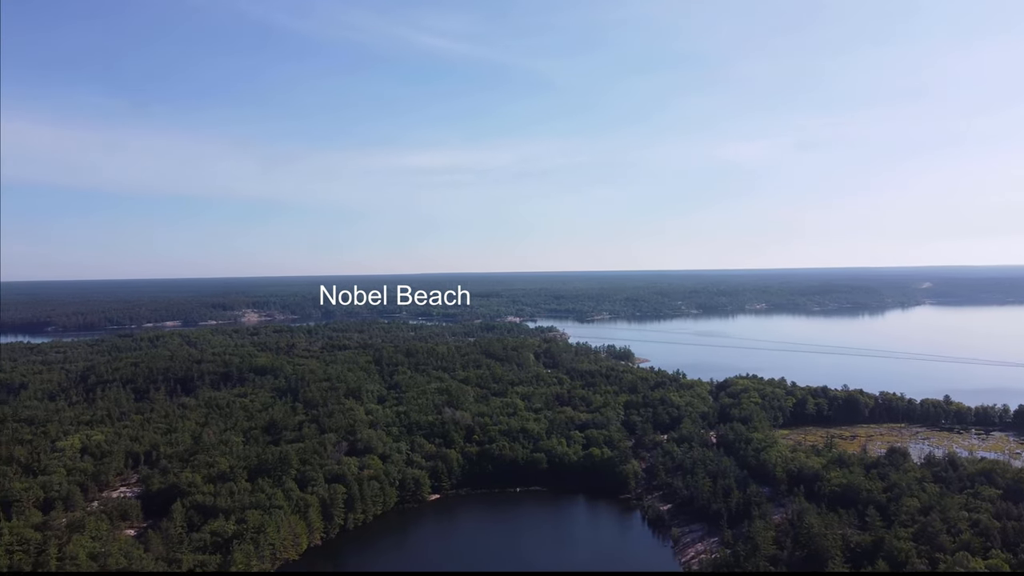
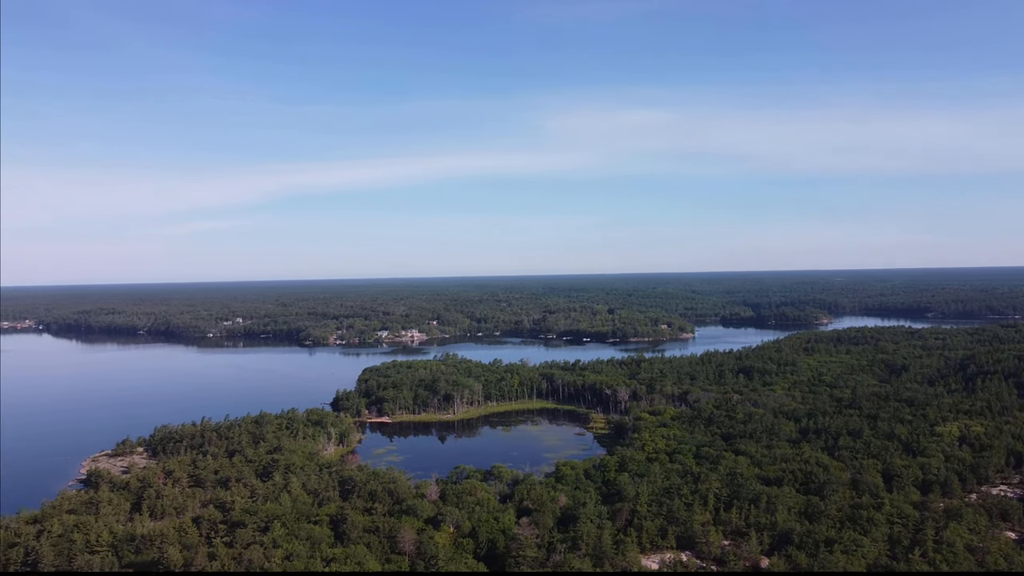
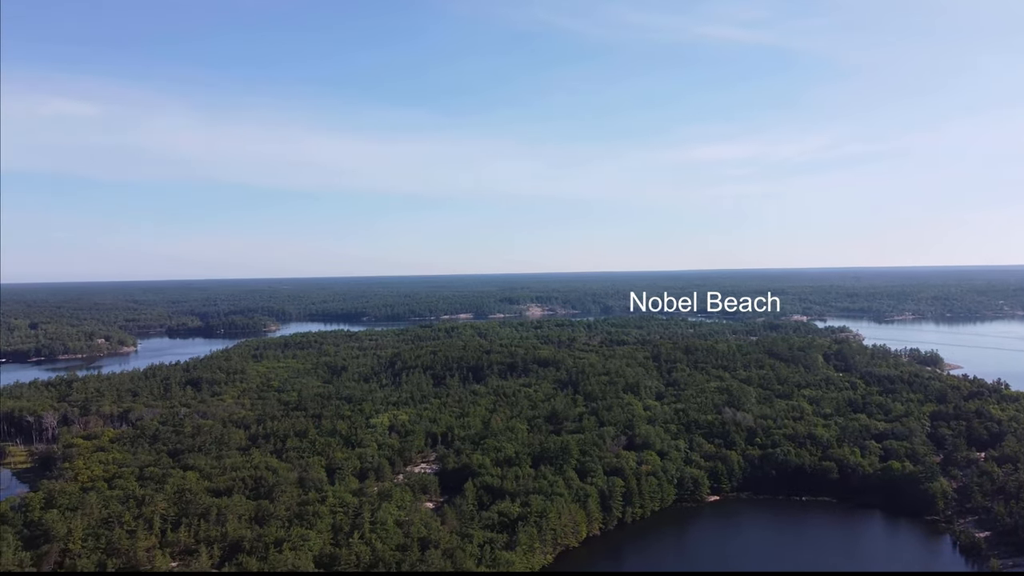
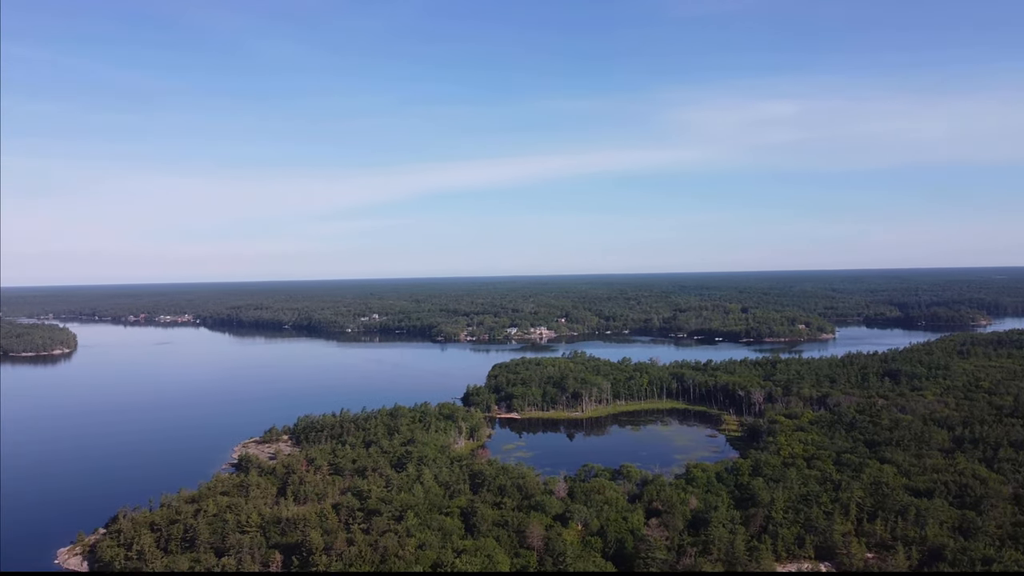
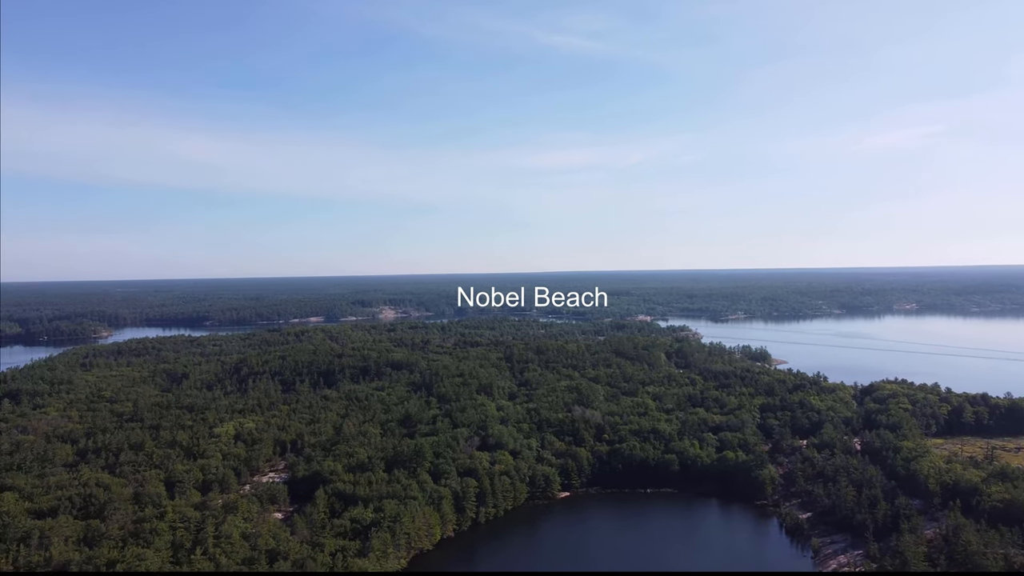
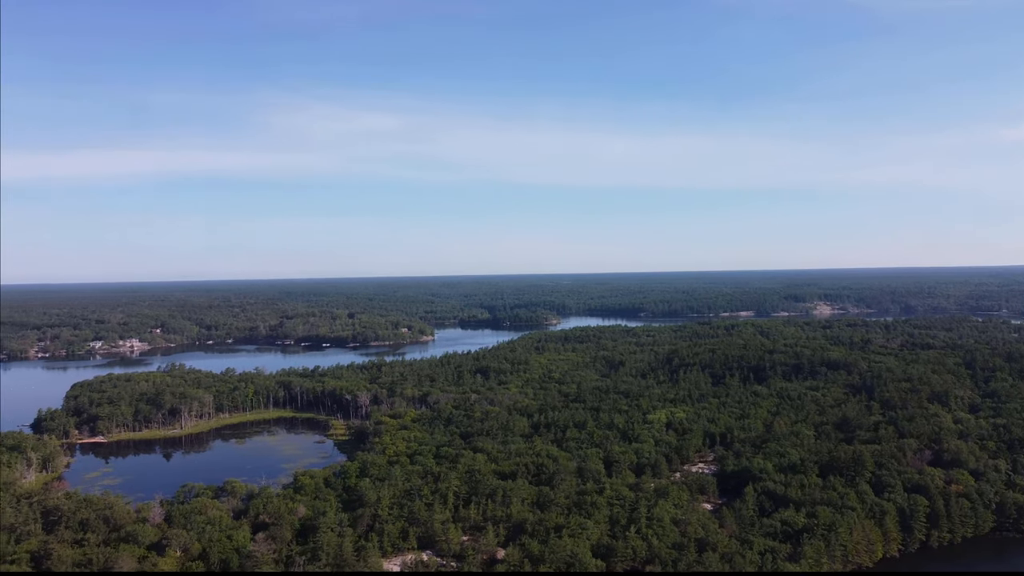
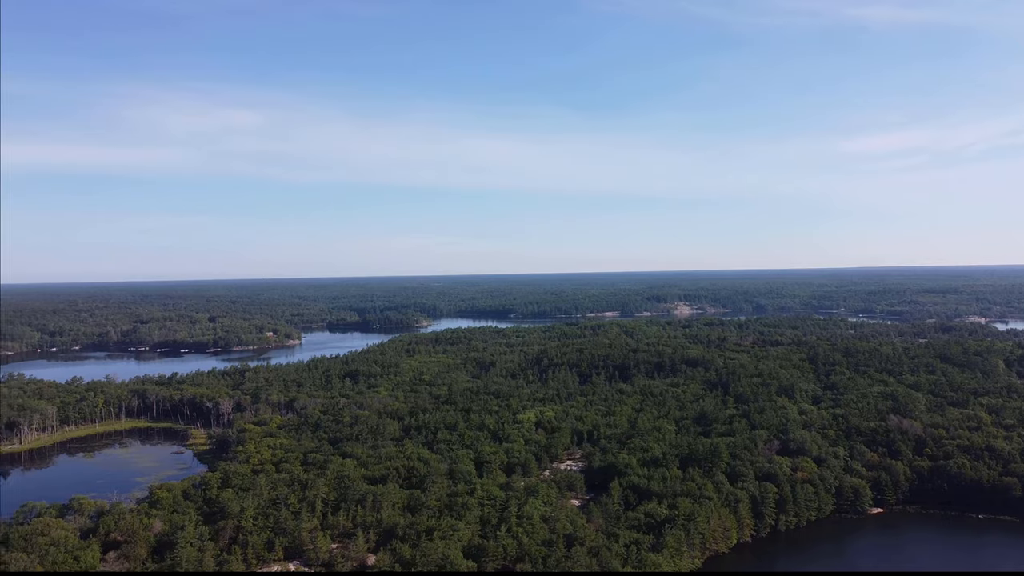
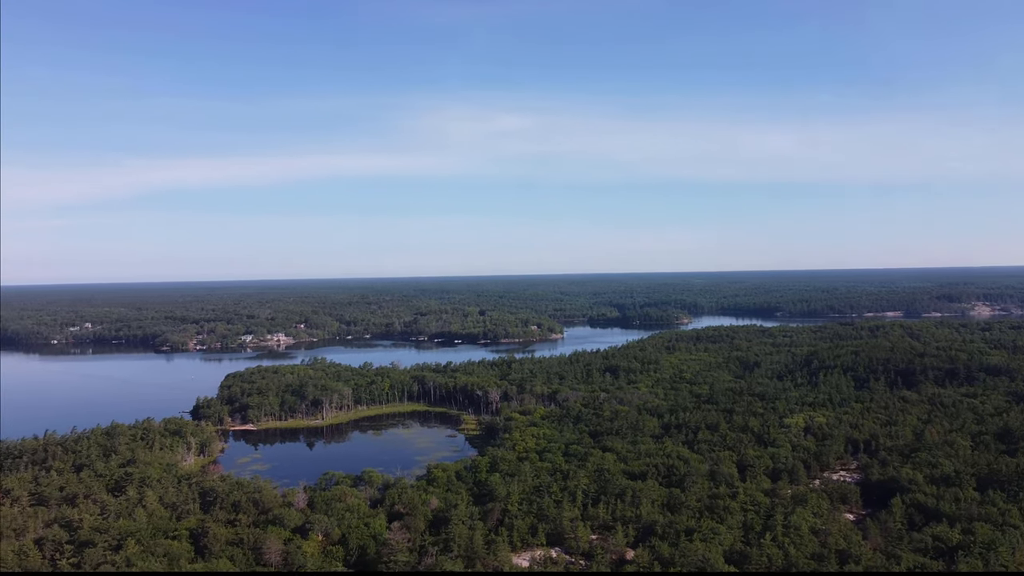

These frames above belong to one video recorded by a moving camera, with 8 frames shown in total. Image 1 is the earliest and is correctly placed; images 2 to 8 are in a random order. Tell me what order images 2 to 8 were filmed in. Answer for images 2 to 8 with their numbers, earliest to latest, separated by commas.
5, 3, 7, 6, 8, 2, 4
